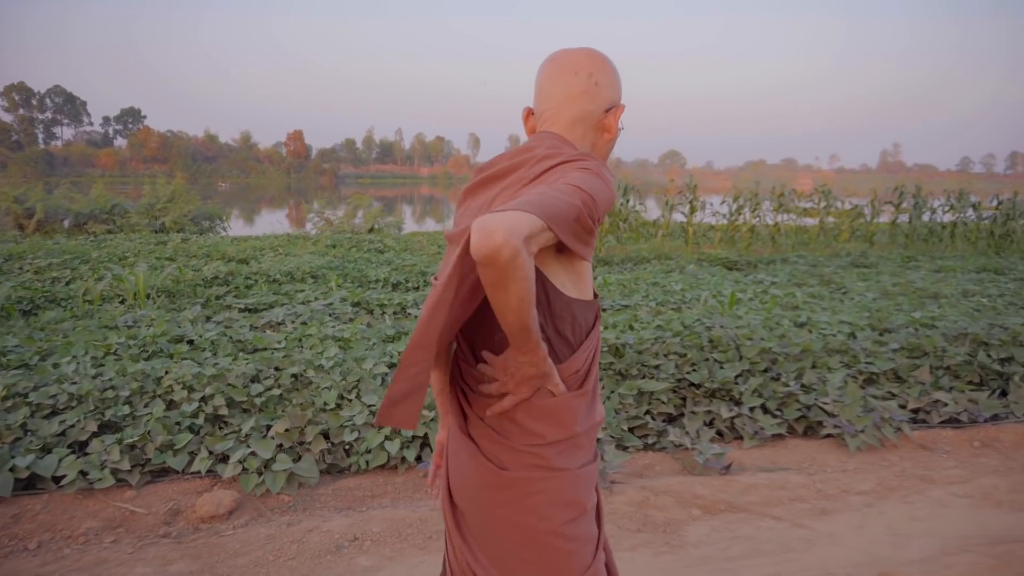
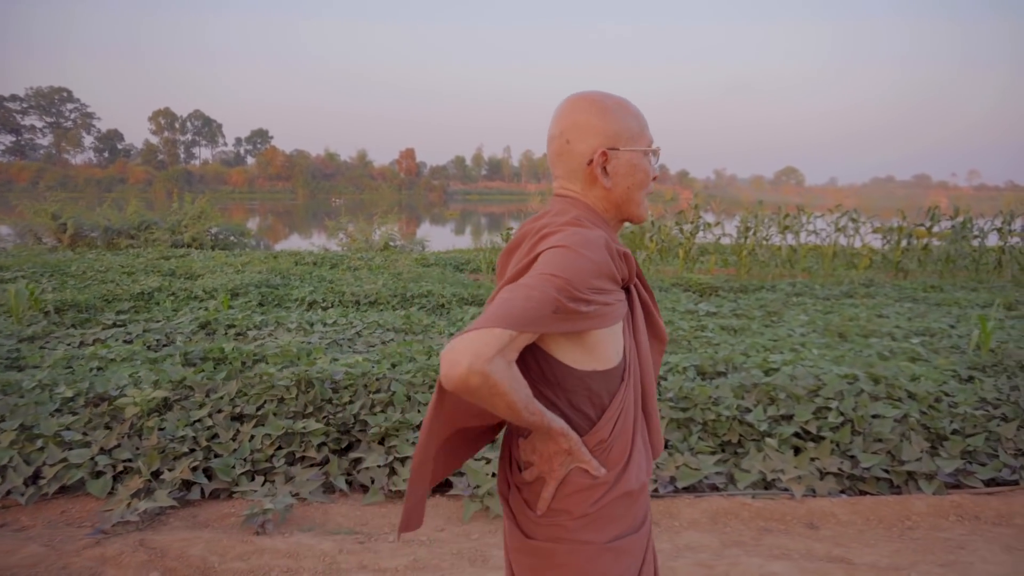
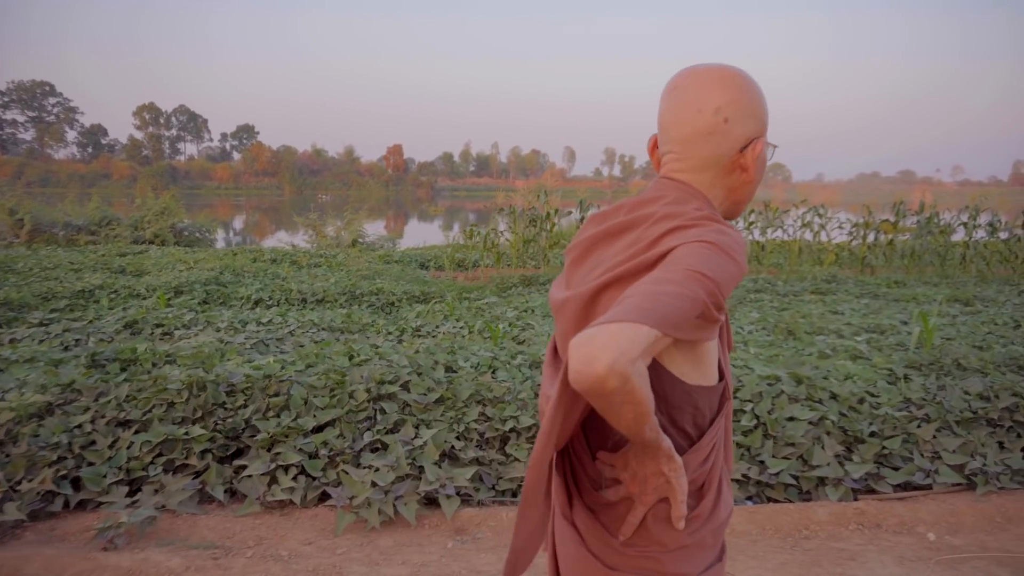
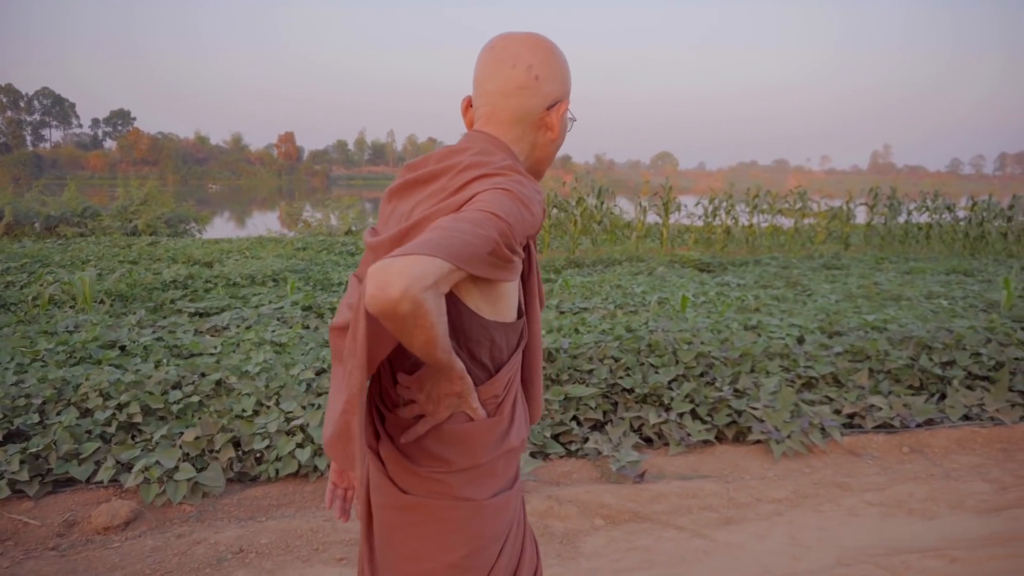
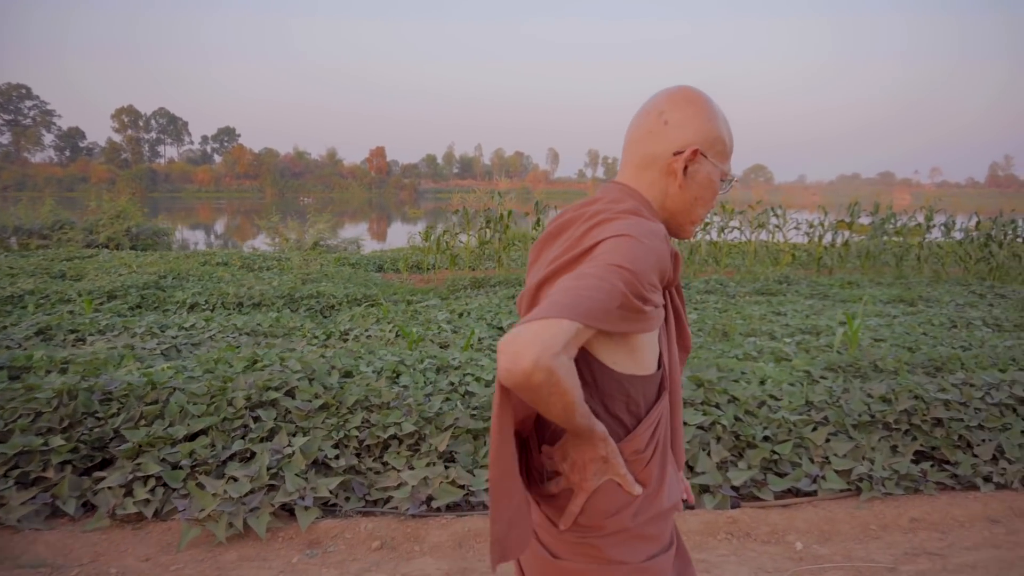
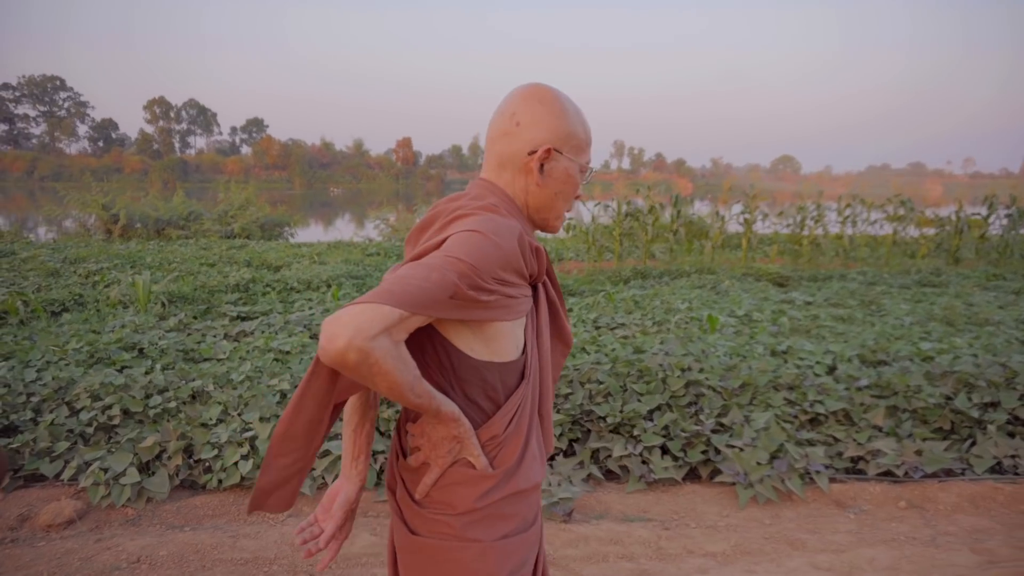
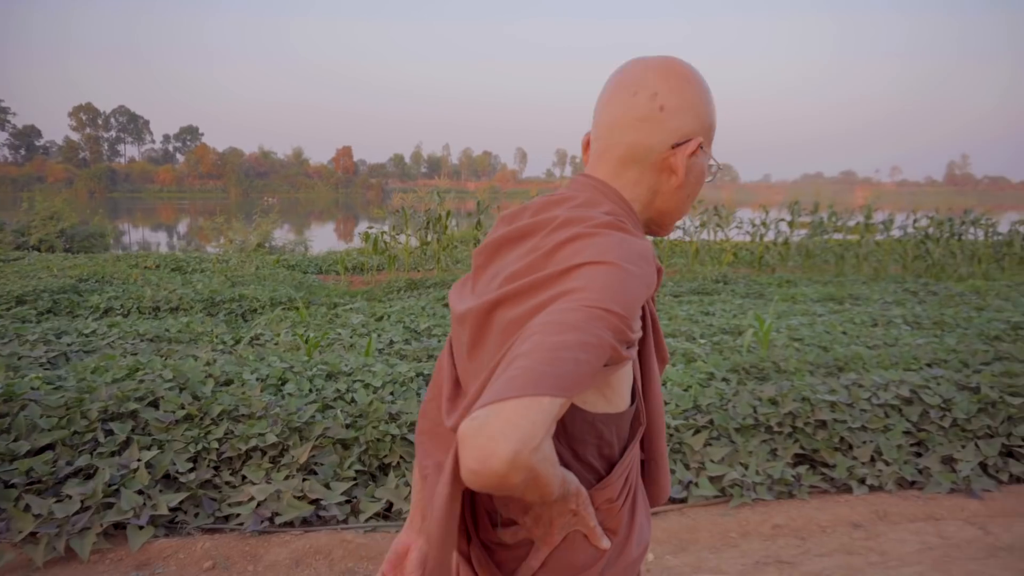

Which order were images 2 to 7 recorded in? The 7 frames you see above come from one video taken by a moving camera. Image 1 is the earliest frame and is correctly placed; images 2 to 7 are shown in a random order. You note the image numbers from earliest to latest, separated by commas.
4, 6, 2, 3, 5, 7
